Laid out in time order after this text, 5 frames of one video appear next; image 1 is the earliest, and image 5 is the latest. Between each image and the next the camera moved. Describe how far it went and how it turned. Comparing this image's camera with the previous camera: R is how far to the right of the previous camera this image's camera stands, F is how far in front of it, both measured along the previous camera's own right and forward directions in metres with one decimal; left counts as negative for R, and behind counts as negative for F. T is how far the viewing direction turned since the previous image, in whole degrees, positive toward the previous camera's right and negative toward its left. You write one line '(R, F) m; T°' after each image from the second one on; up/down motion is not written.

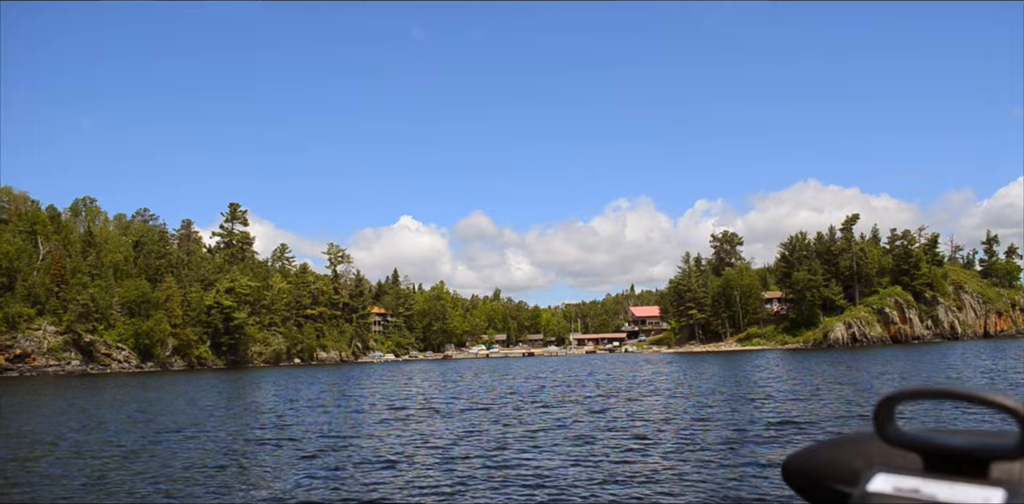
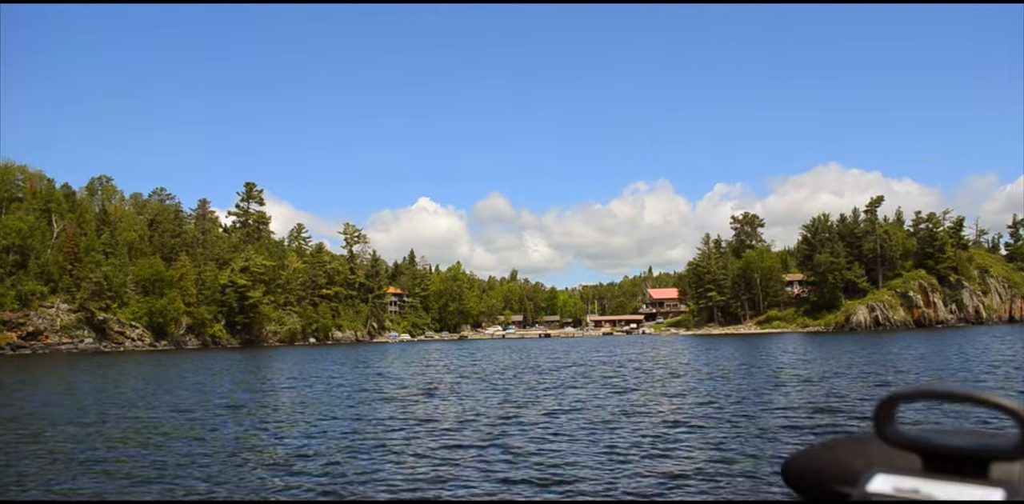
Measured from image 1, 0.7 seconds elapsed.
(+0.2, +0.8) m; -1°
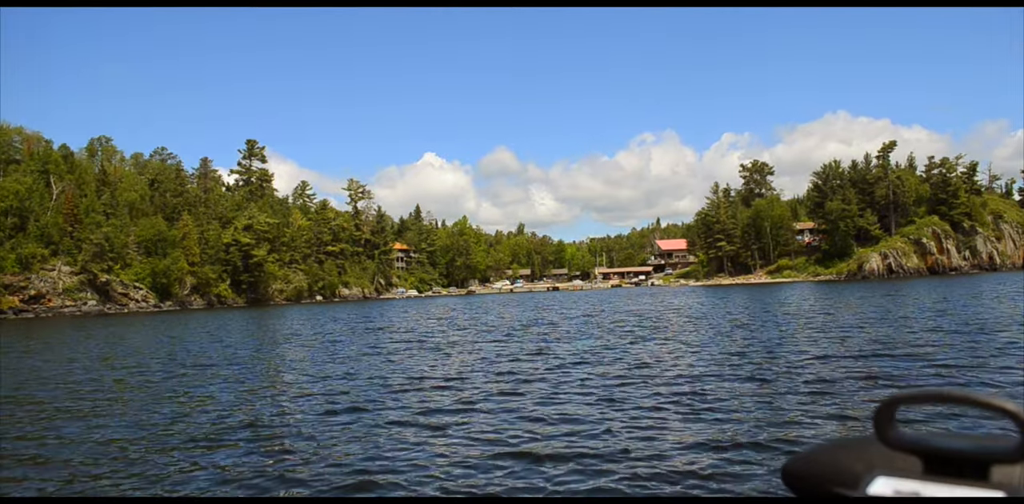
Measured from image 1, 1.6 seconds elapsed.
(+0.1, +0.7) m; -1°
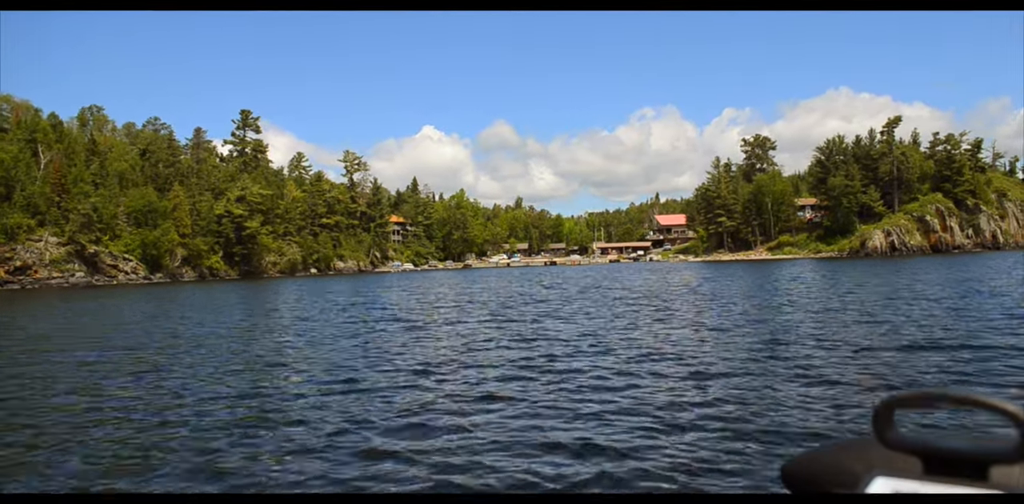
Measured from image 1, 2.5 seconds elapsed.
(+0.1, +0.7) m; 0°
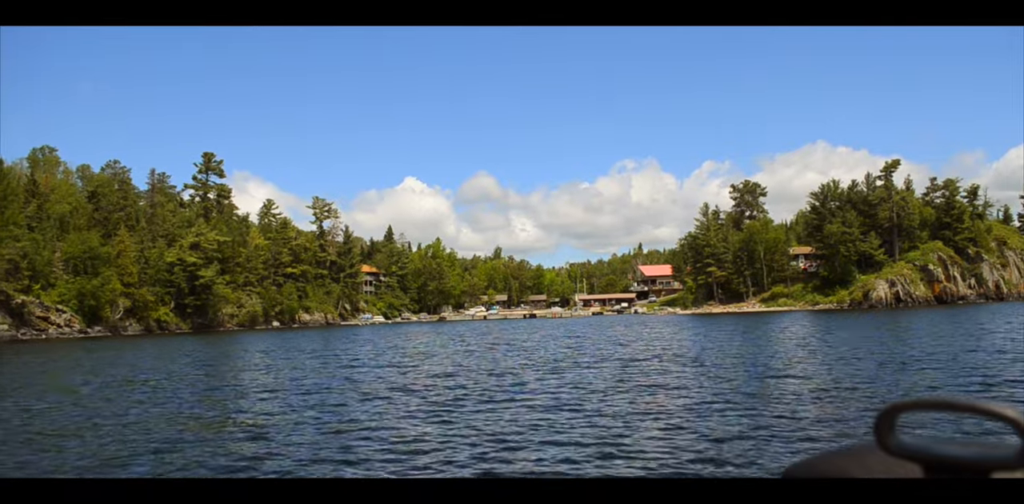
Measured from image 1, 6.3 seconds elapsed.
(+0.3, +3.4) m; +2°
